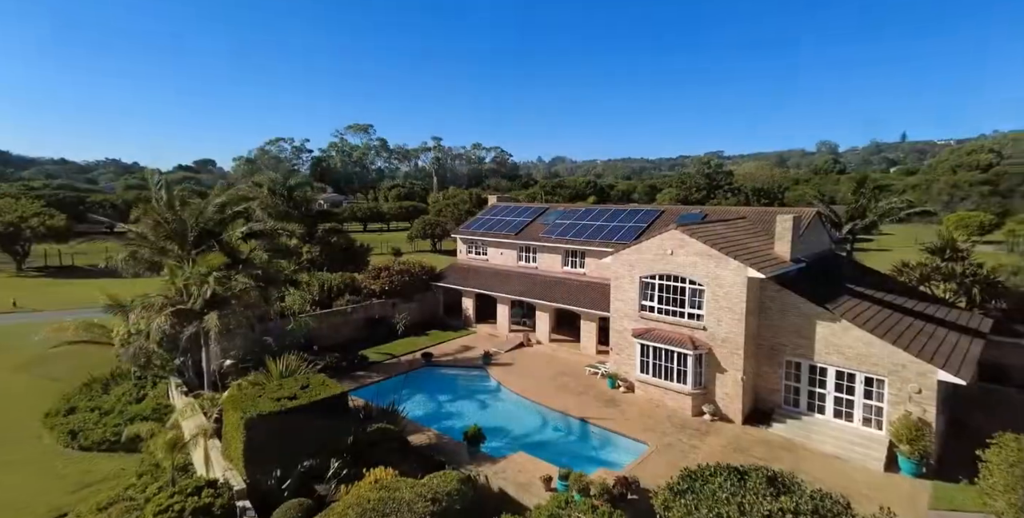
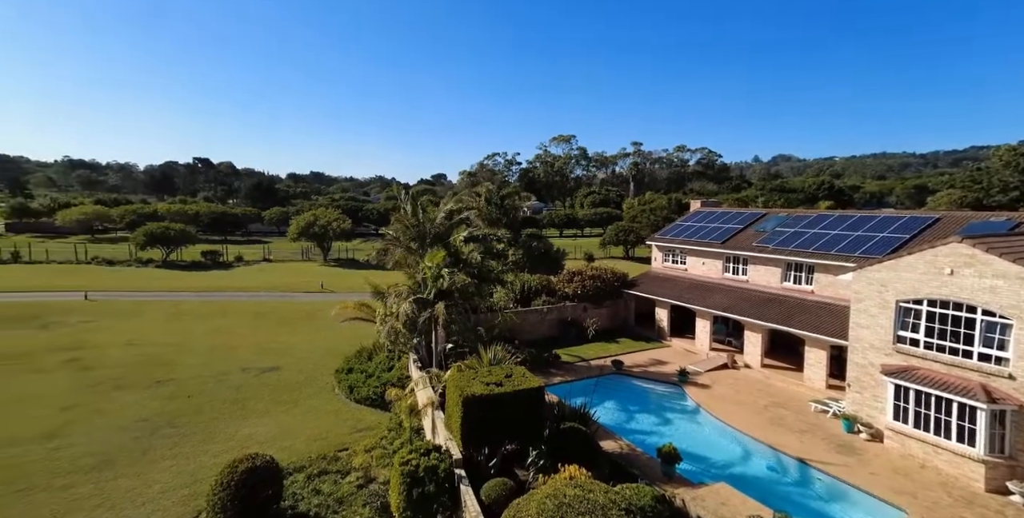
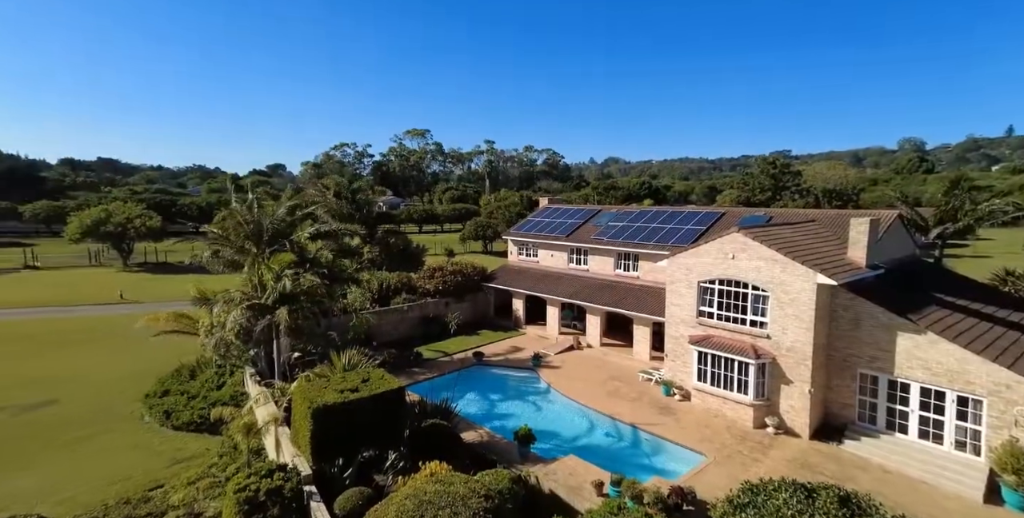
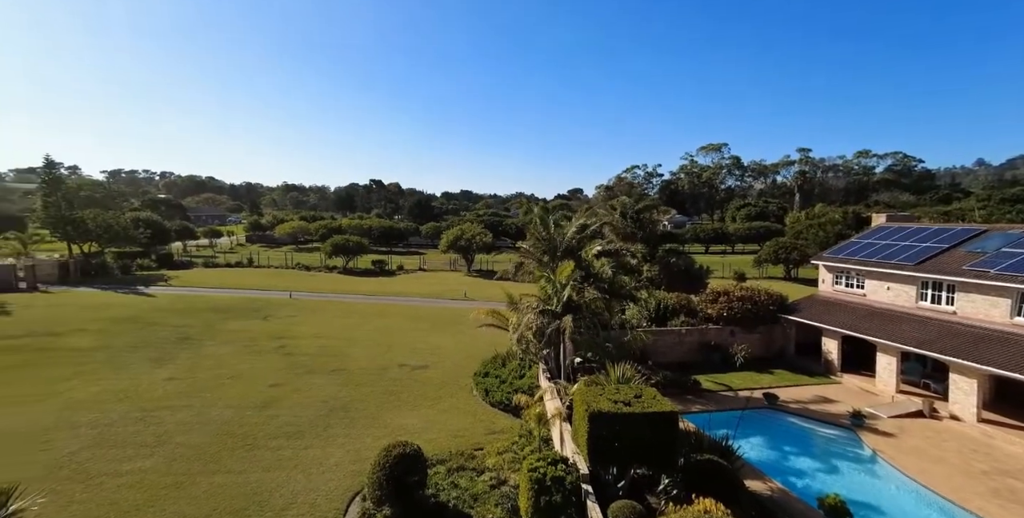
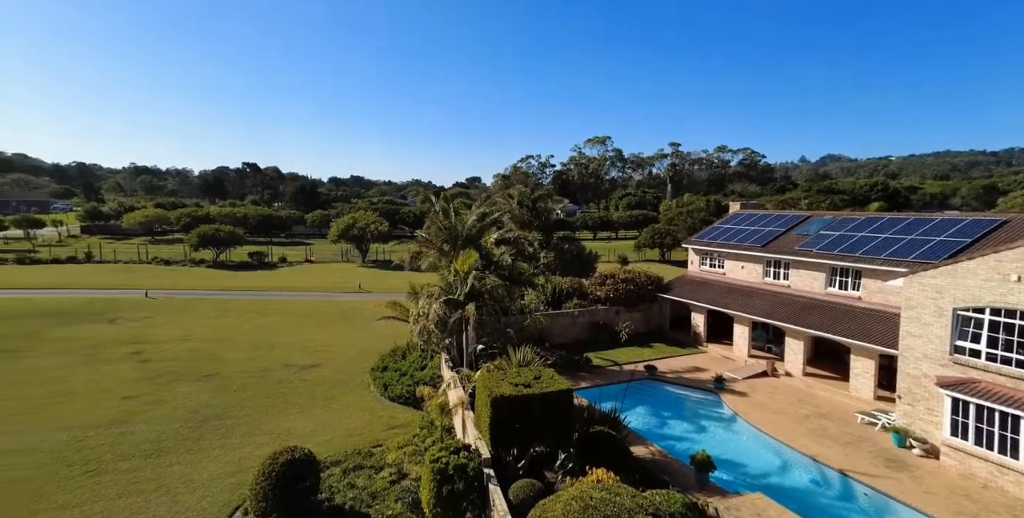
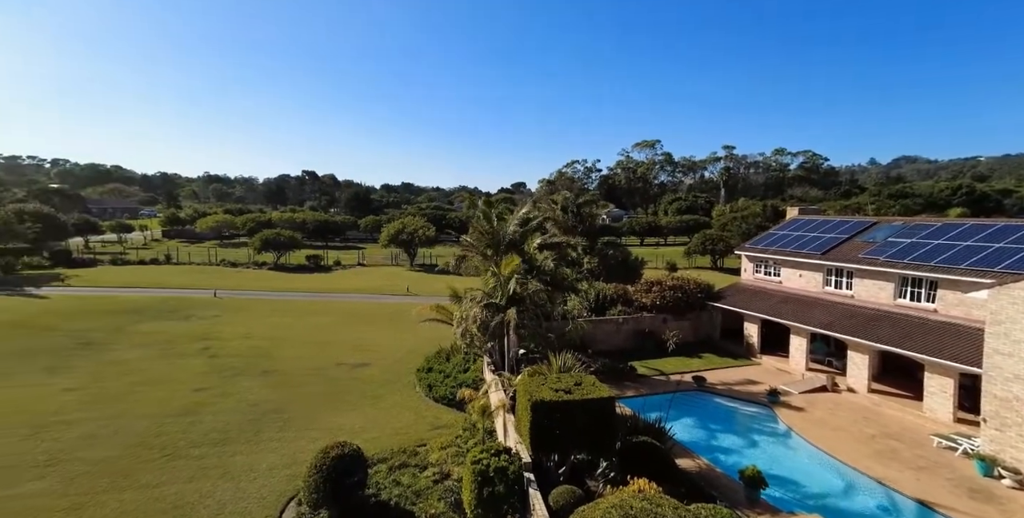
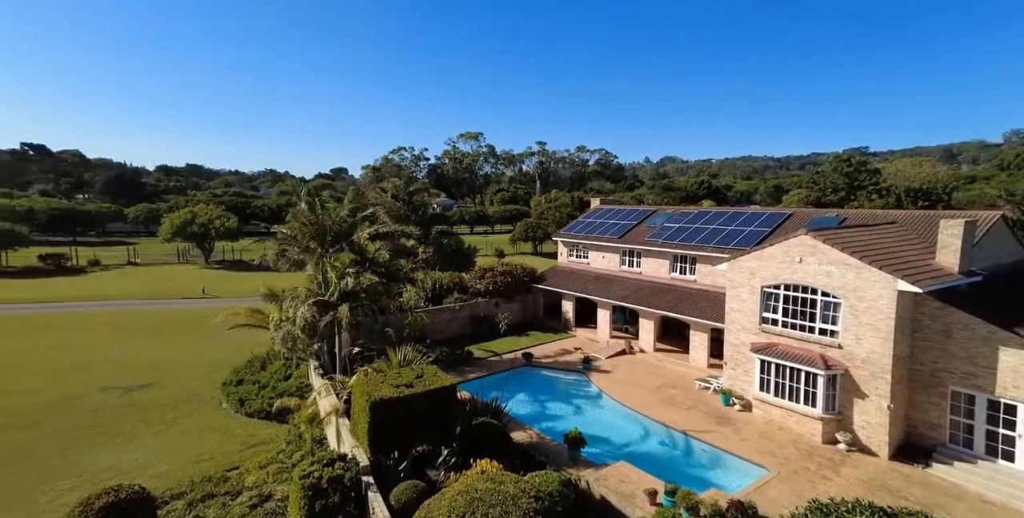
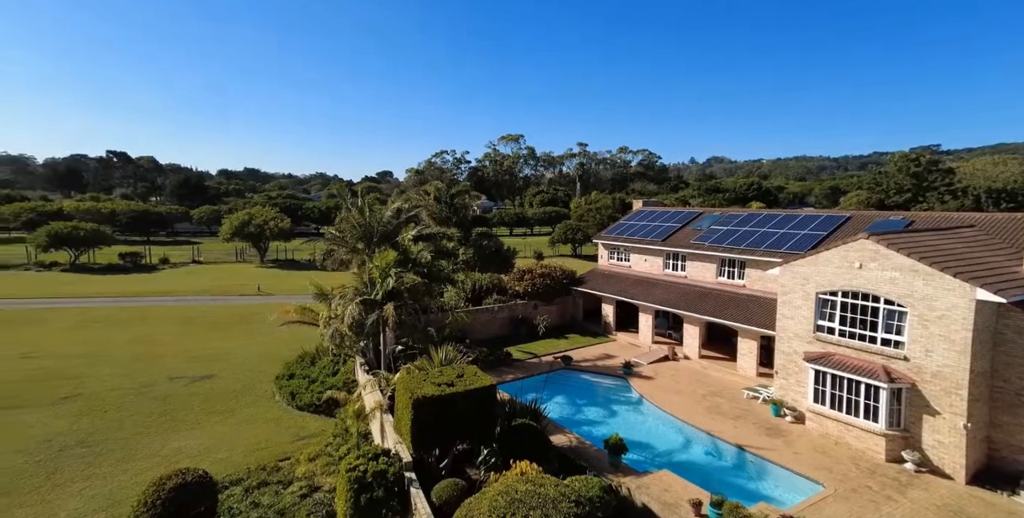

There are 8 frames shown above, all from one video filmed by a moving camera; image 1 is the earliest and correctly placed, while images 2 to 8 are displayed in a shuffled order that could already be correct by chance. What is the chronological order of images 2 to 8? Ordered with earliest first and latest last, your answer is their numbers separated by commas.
3, 7, 8, 2, 5, 6, 4
